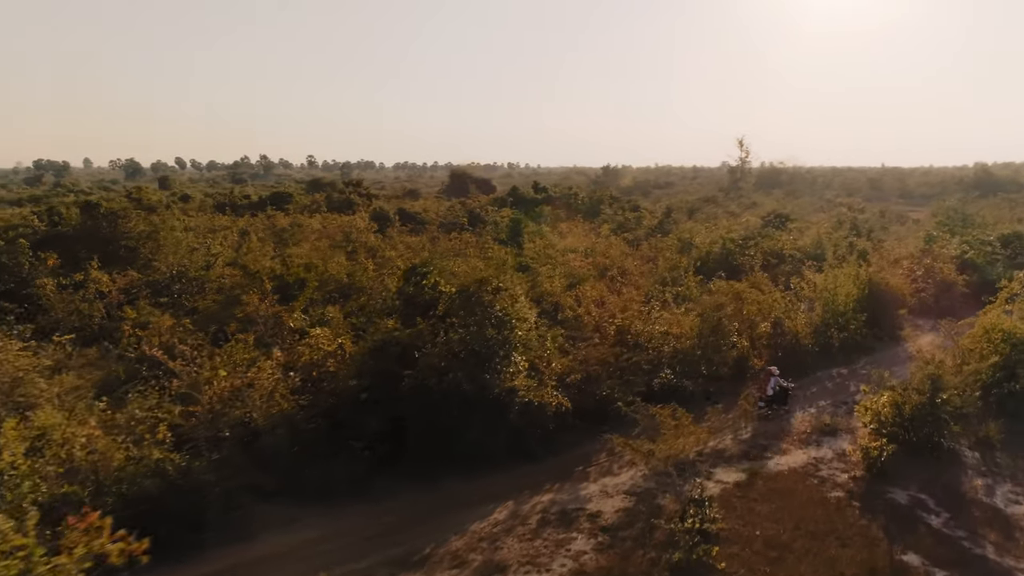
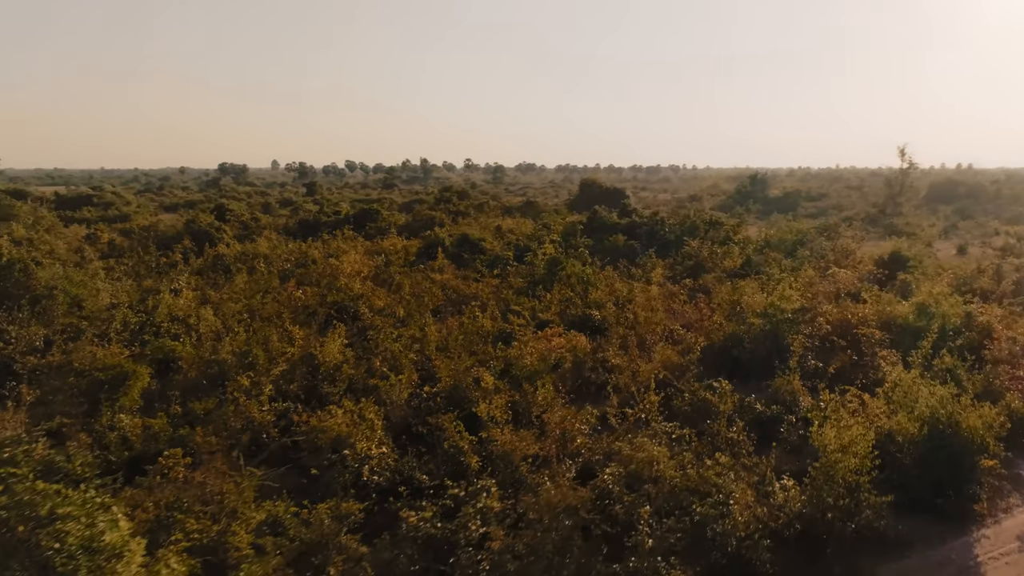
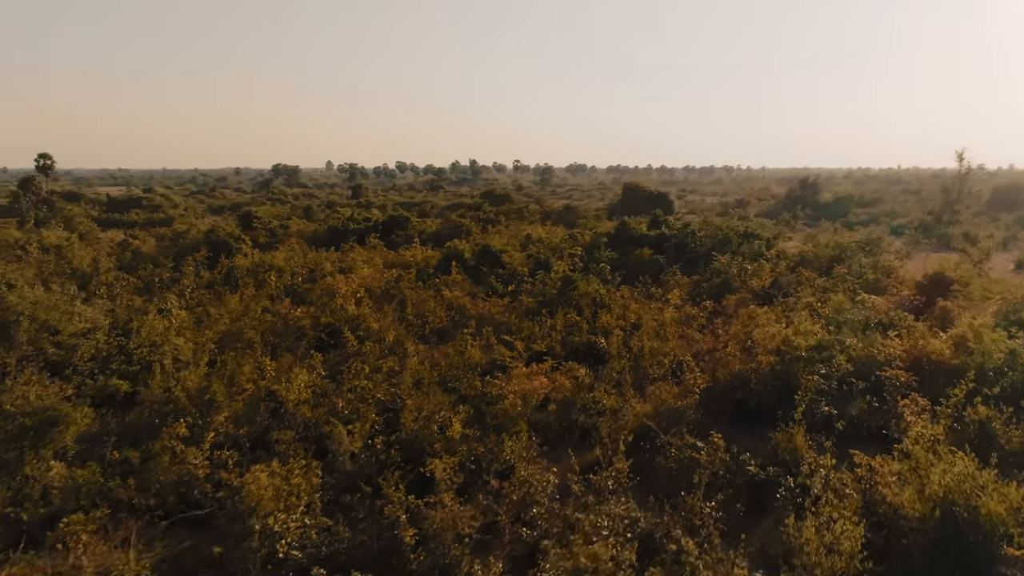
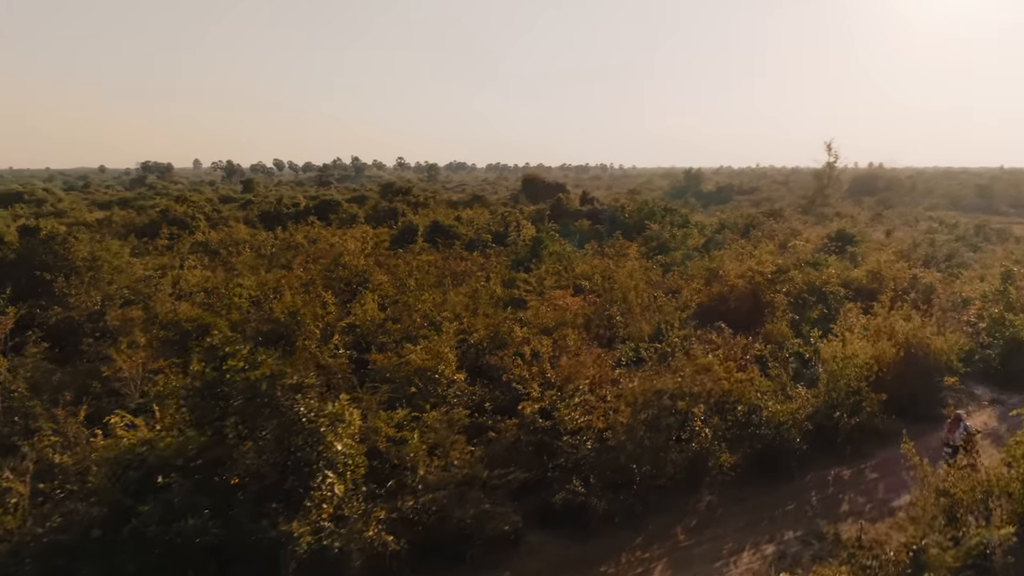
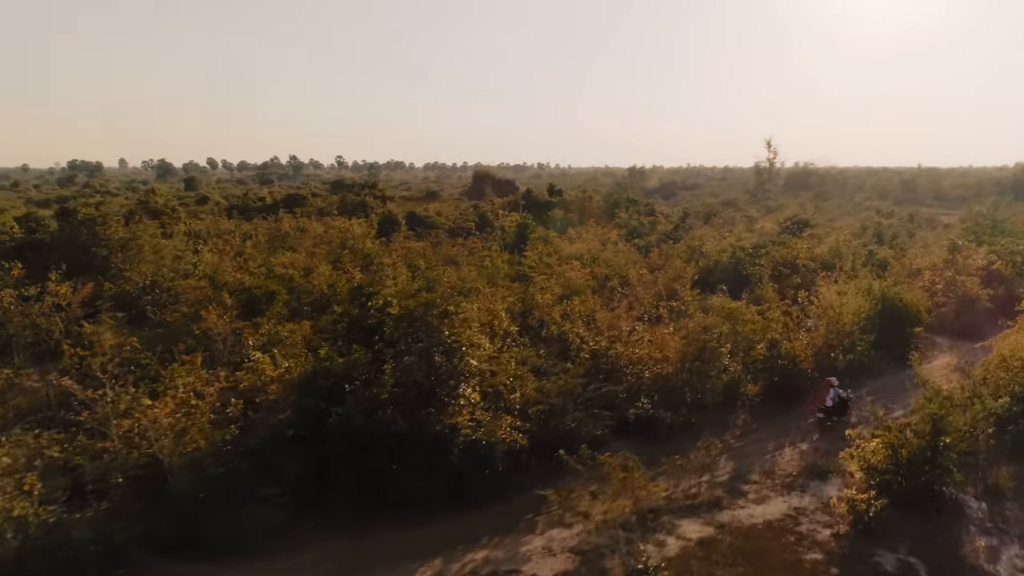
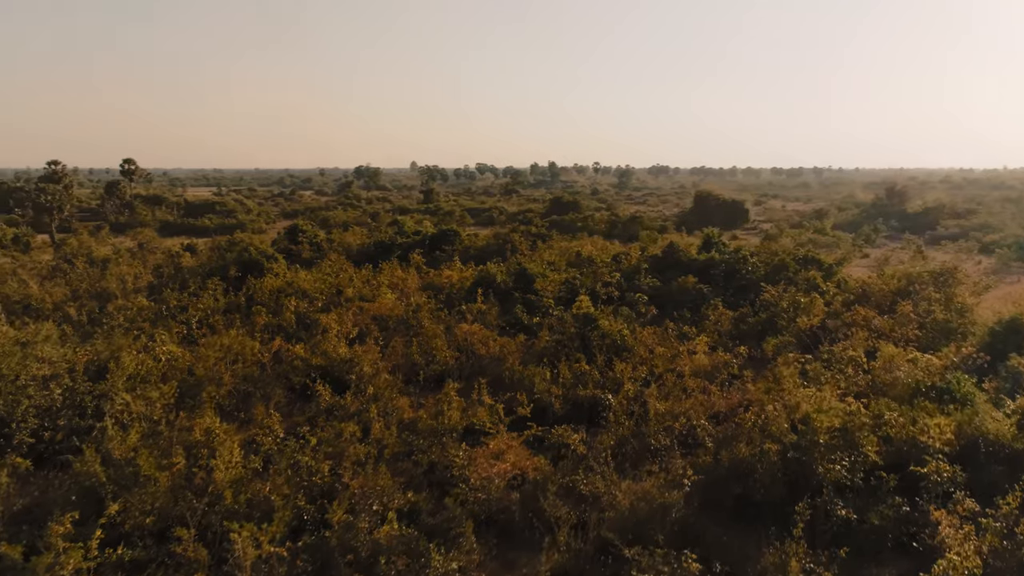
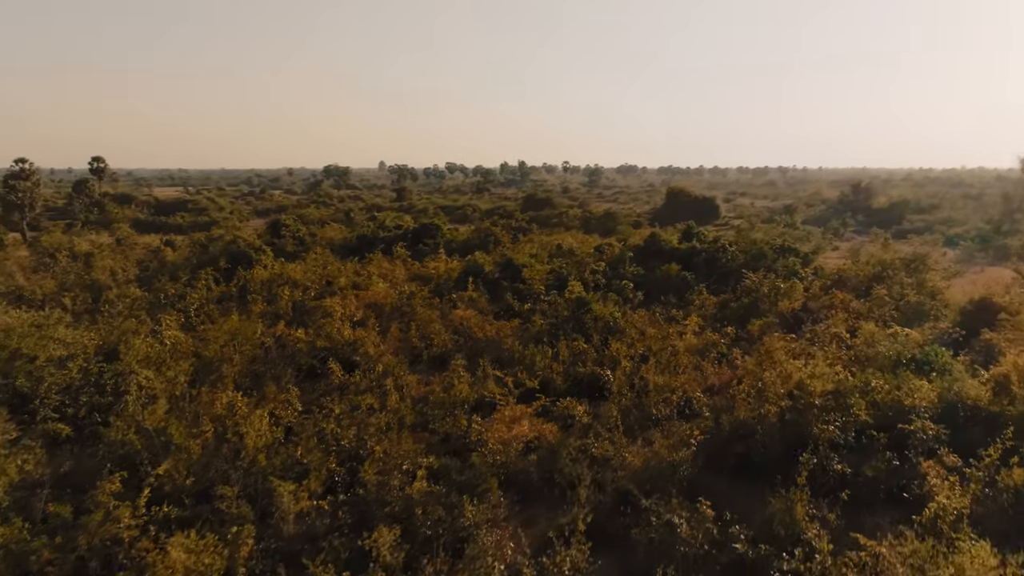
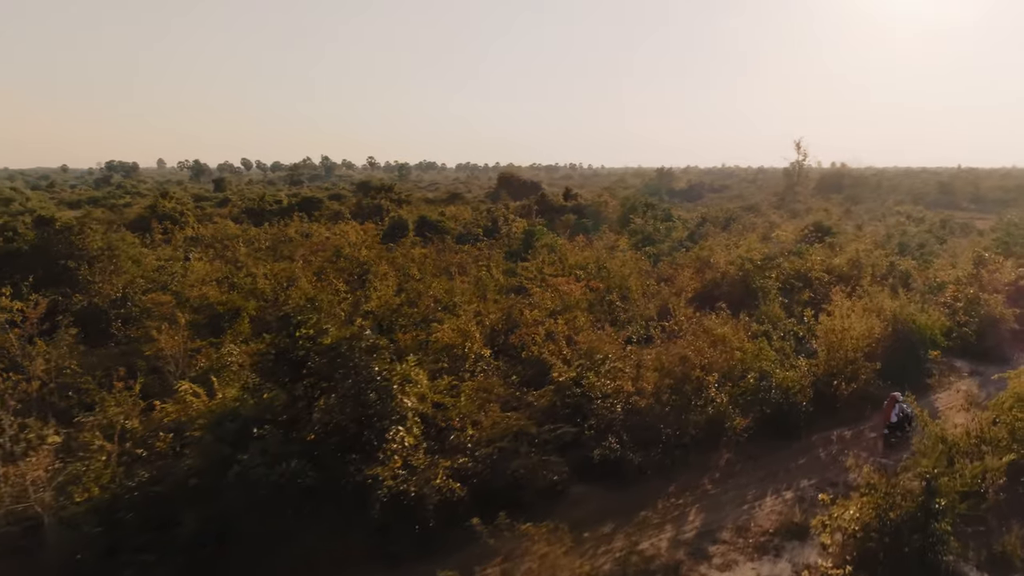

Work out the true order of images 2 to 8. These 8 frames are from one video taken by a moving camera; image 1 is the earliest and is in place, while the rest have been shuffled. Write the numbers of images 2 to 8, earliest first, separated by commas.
5, 8, 4, 2, 3, 7, 6
